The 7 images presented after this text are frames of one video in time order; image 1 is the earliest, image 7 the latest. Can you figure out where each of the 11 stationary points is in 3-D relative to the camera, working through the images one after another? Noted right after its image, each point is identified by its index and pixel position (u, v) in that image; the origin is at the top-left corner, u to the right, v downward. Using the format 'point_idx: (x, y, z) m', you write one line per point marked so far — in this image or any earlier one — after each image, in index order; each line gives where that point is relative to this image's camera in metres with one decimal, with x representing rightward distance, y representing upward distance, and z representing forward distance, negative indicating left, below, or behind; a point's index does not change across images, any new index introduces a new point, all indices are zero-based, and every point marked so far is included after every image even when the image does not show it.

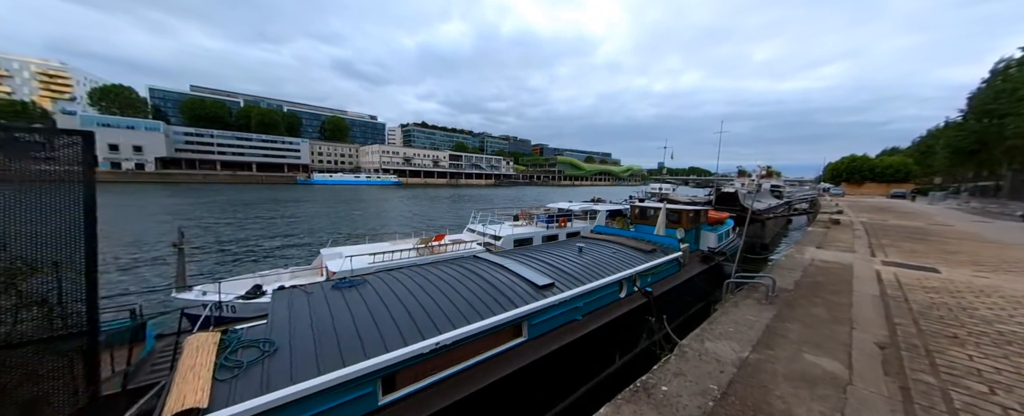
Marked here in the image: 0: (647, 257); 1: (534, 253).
0: (+4.1, -1.5, +8.7) m
1: (+0.6, -1.4, +8.6) m
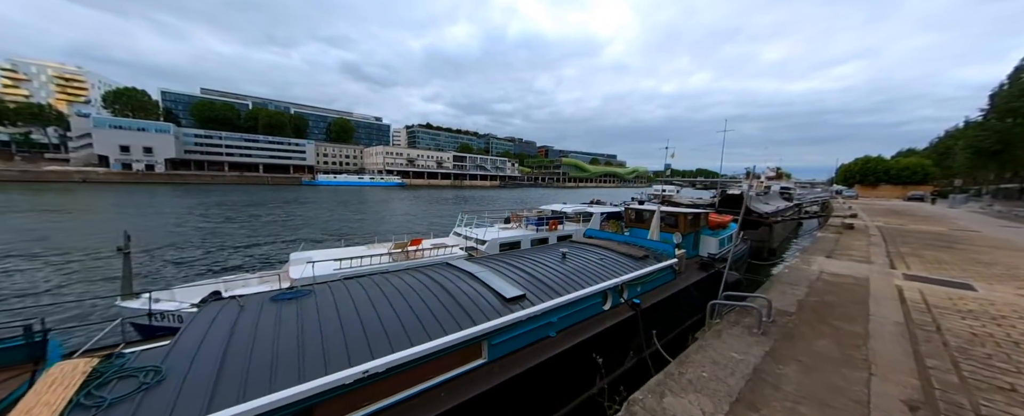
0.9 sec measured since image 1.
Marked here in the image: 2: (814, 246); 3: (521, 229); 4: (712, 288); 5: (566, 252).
0: (+3.5, -1.6, +8.0) m
1: (0.0, -1.4, +8.0) m
2: (+10.9, -1.7, +10.3) m
3: (+0.4, -0.9, +12.7) m
4: (+6.7, -2.7, +9.5) m
5: (+1.6, -1.3, +8.4) m
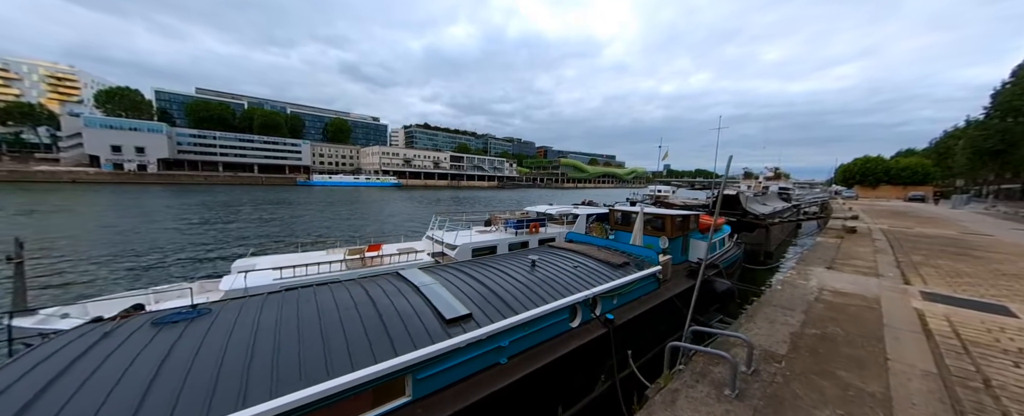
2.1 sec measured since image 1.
0: (+2.6, -1.7, +7.1) m
1: (-0.9, -1.5, +7.1) m
2: (+10.0, -1.8, +9.5) m
3: (-0.5, -1.0, +11.9) m
4: (+5.8, -2.7, +8.7) m
5: (+0.7, -1.4, +7.6) m
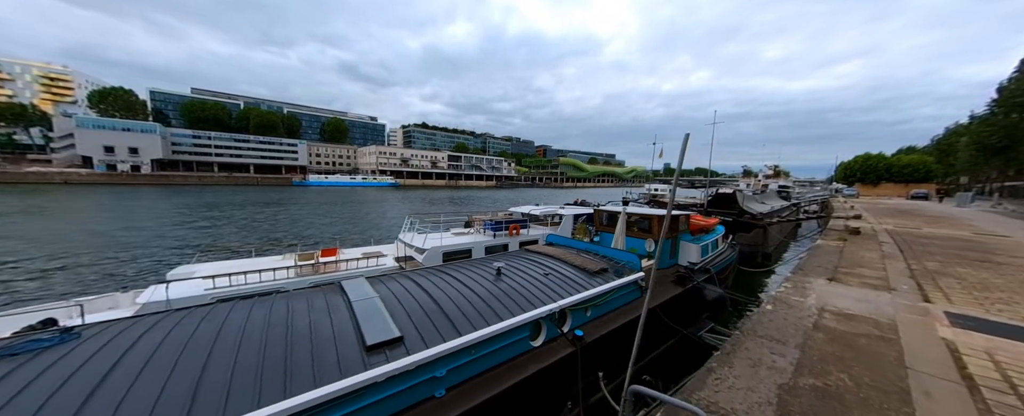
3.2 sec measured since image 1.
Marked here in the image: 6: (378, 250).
0: (+1.8, -1.7, +6.4) m
1: (-1.7, -1.5, +6.4) m
2: (+9.2, -1.7, +8.7) m
3: (-1.4, -1.0, +11.1) m
4: (+5.0, -2.7, +7.9) m
5: (-0.1, -1.4, +6.8) m
6: (-4.3, -1.3, +9.2) m
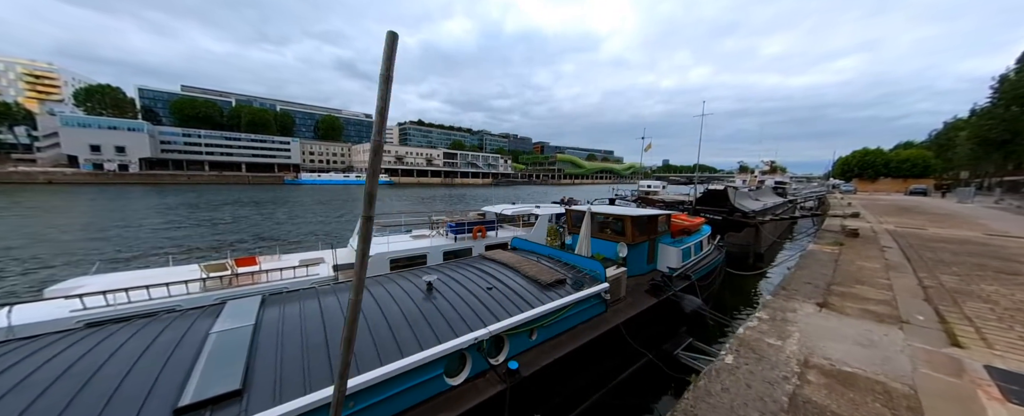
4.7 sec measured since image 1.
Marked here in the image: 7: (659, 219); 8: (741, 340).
0: (+0.6, -1.7, +5.4) m
1: (-2.9, -1.6, +5.4) m
2: (+8.0, -1.7, +7.7) m
3: (-2.6, -1.0, +10.1) m
4: (+3.7, -2.7, +6.9) m
5: (-1.4, -1.4, +5.8) m
6: (-5.5, -1.4, +8.2) m
7: (+4.4, -0.3, +8.5) m
8: (+5.1, -2.0, +5.8) m
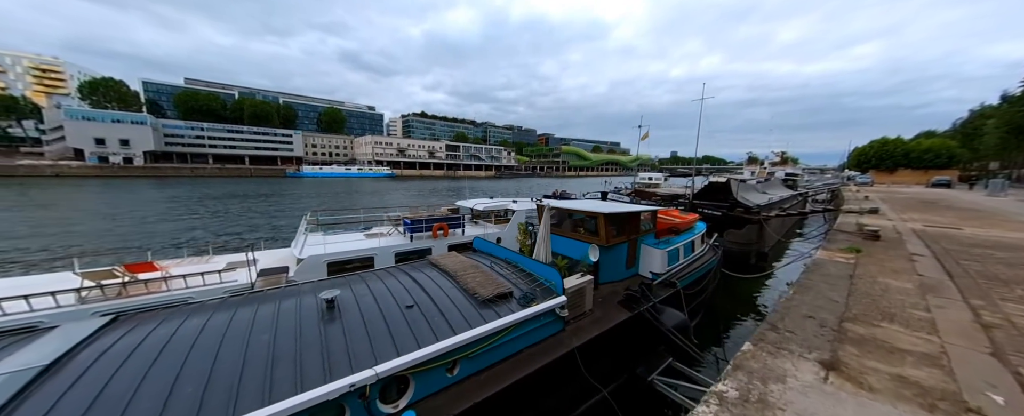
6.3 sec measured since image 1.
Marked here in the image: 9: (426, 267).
0: (-0.6, -1.7, +4.3) m
1: (-4.1, -1.5, +4.3) m
2: (+6.8, -1.6, +6.5) m
3: (-3.6, -0.8, +9.1) m
4: (+2.6, -2.7, +5.8) m
5: (-2.5, -1.4, +4.8) m
6: (-6.6, -1.3, +7.2) m
7: (+3.3, -0.2, +7.3) m
8: (+4.0, -2.0, +4.7) m
9: (-1.8, -1.2, +6.0) m
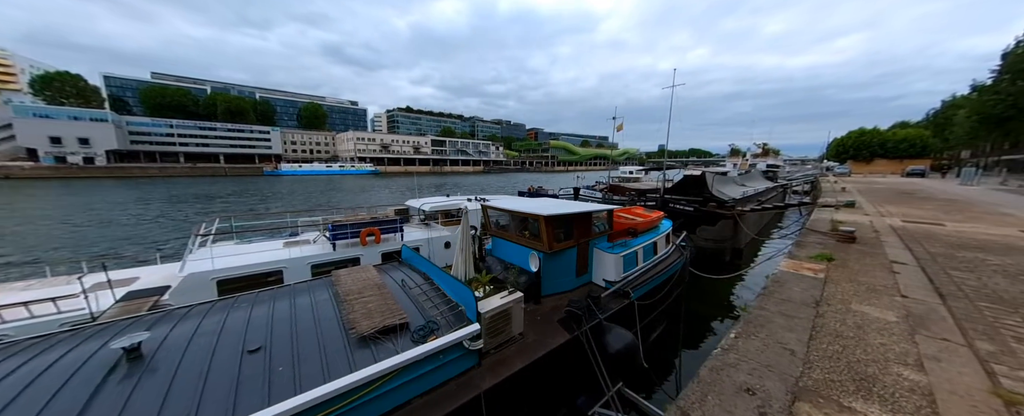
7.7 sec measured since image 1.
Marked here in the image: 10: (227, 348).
0: (-2.0, -1.8, +3.3) m
1: (-5.5, -1.7, +3.2) m
2: (+5.4, -1.5, +5.7) m
3: (-5.2, -0.9, +7.9) m
4: (+1.2, -2.7, +4.9) m
5: (-3.9, -1.5, +3.7) m
6: (-8.1, -1.4, +6.0) m
7: (+1.8, -0.2, +6.4) m
8: (+2.6, -2.0, +3.8) m
9: (-3.3, -1.3, +4.9) m
10: (-3.3, -1.6, +3.4) m
